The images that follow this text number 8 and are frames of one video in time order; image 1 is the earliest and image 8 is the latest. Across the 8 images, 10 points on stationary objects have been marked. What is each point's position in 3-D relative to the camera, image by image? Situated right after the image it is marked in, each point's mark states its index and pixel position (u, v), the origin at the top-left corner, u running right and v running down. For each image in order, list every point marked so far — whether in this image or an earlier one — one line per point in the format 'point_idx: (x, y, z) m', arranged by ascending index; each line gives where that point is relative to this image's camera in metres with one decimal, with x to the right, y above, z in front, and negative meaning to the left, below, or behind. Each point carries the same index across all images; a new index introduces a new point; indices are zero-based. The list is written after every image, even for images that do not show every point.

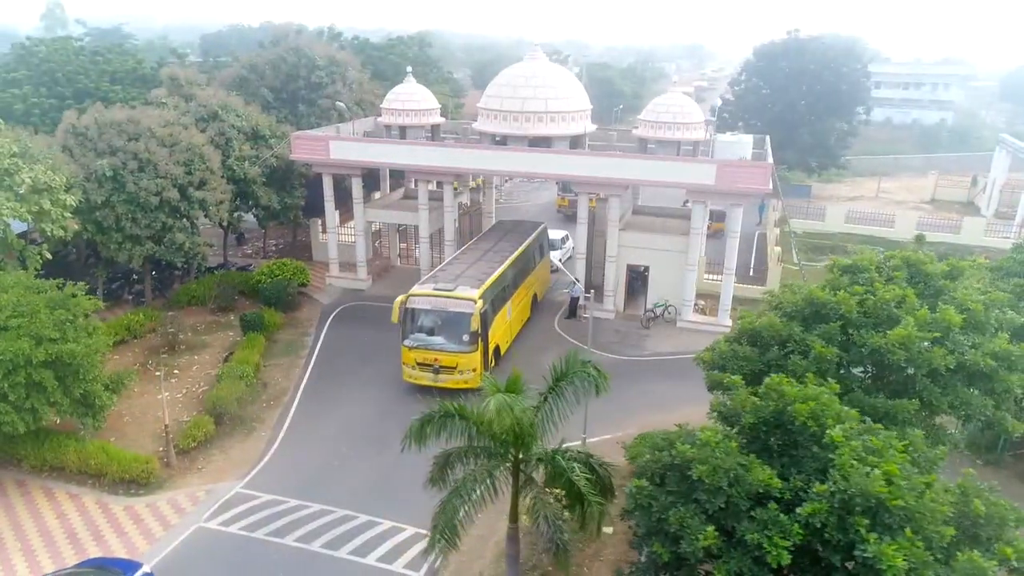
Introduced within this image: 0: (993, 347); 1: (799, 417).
0: (+7.3, -0.9, +11.1) m
1: (+3.3, -1.5, +8.4) m
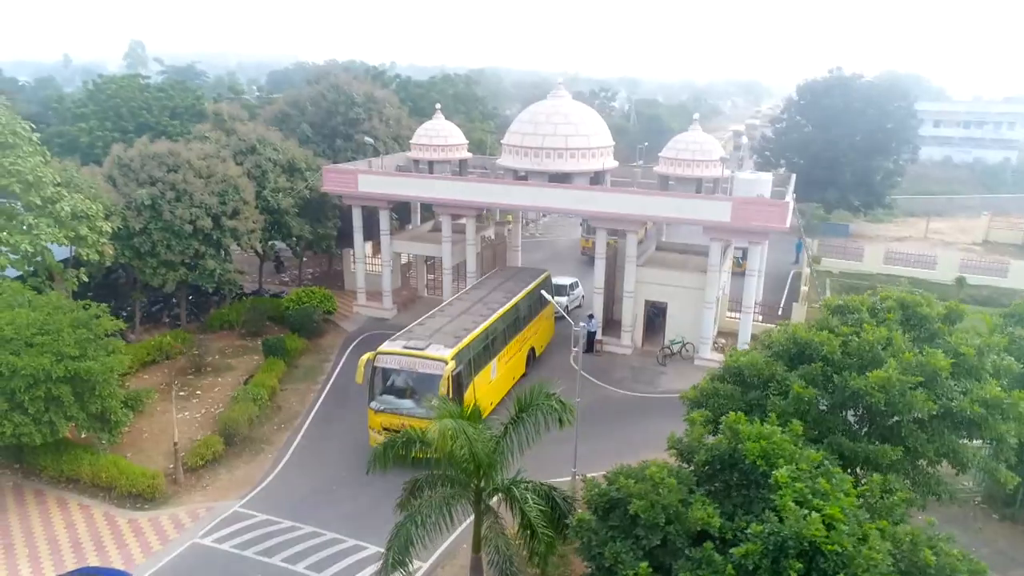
0: (+7.0, -1.6, +10.7) m
1: (+2.7, -1.9, +8.3) m
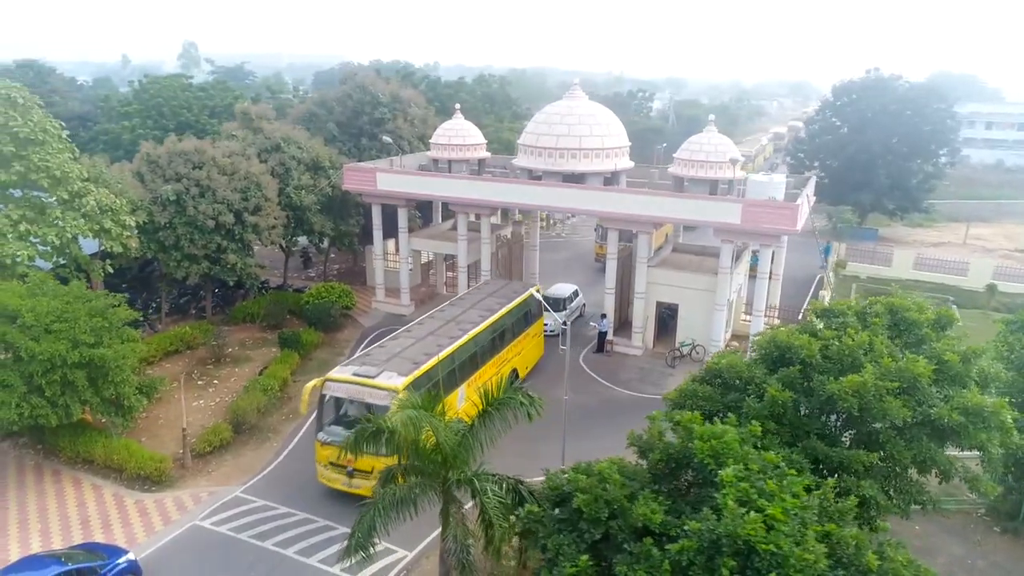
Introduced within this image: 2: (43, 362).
0: (+6.6, -1.7, +10.5) m
1: (+2.1, -1.9, +8.4) m
2: (-9.5, -1.5, +14.6) m
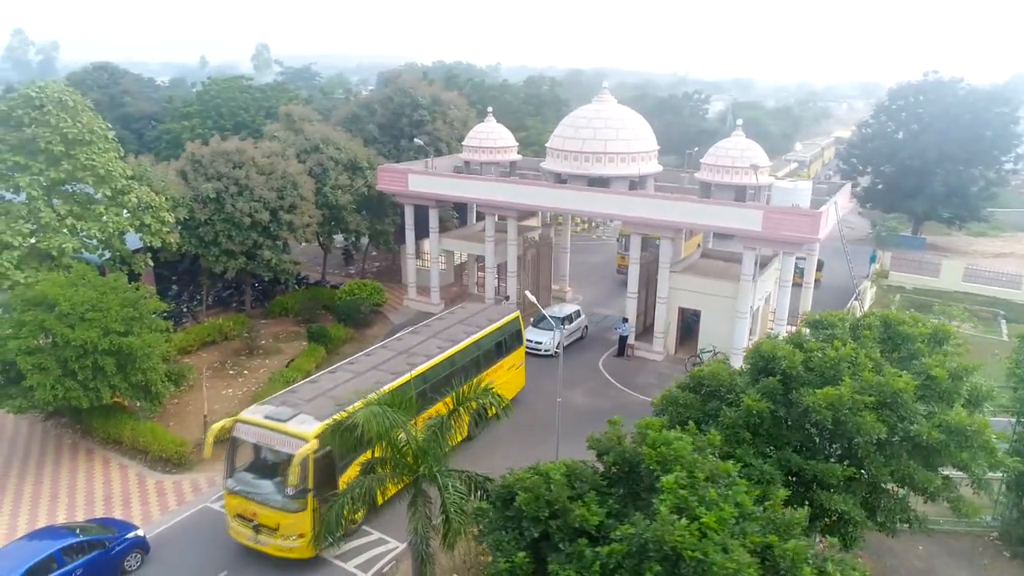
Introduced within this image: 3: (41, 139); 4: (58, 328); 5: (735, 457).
0: (+6.1, -1.9, +10.3) m
1: (+1.6, -2.0, +8.5) m
2: (-9.5, -1.3, +15.7) m
3: (-12.1, +3.8, +18.5) m
4: (-9.9, -0.9, +15.7) m
5: (+3.2, -2.4, +10.5) m
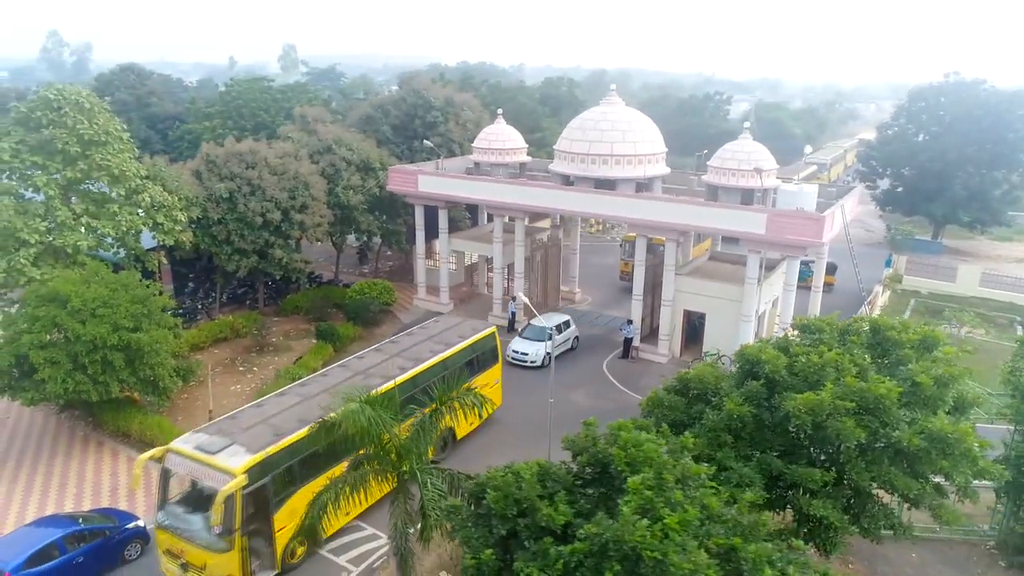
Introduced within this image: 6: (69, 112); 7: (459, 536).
0: (+5.9, -2.0, +10.2) m
1: (+1.2, -2.1, +8.6) m
2: (-9.5, -1.2, +16.2) m
3: (-12.0, +3.9, +19.1) m
4: (-9.9, -0.8, +16.2) m
5: (+2.9, -2.5, +10.6) m
6: (-11.9, +4.7, +19.5) m
7: (-0.6, -2.9, +8.5) m
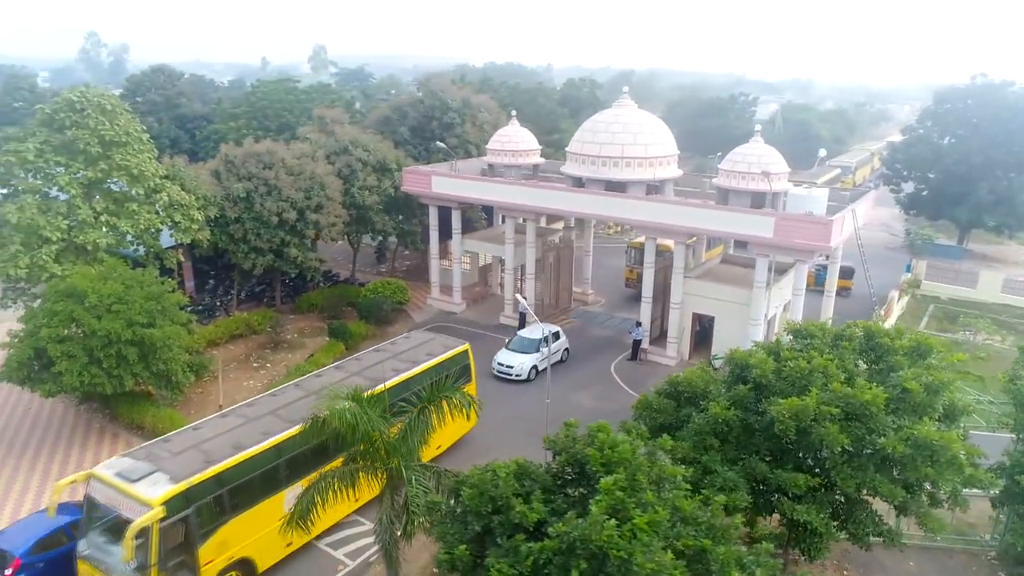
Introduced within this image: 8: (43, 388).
0: (+5.7, -2.0, +10.2) m
1: (+1.0, -2.1, +8.7) m
2: (-9.5, -1.1, +16.8) m
3: (-11.8, +4.0, +19.7) m
4: (-9.9, -0.7, +16.8) m
5: (+2.7, -2.6, +10.6) m
6: (-11.7, +4.8, +20.1) m
7: (-0.9, -2.9, +8.8) m
8: (-10.9, -2.3, +16.8) m
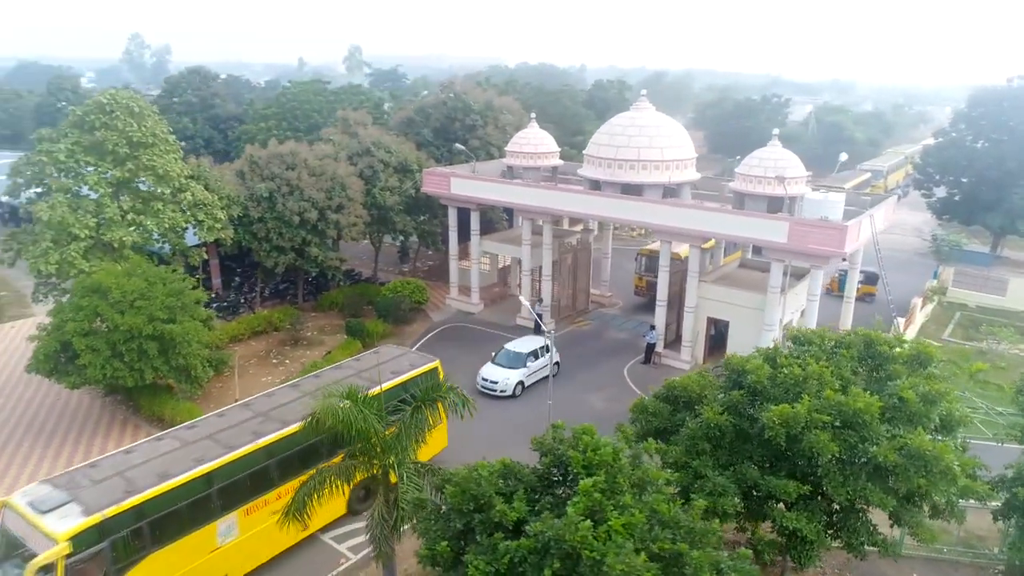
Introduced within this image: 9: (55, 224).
0: (+5.5, -2.2, +10.1) m
1: (+0.8, -2.2, +8.8) m
2: (-9.3, -1.1, +17.3) m
3: (-11.4, +4.1, +20.4) m
4: (-9.7, -0.6, +17.4) m
5: (+2.6, -2.6, +10.7) m
6: (-11.3, +5.0, +20.8) m
7: (-1.1, -3.0, +9.0) m
8: (-10.7, -2.2, +17.5) m
9: (-12.5, +1.8, +19.7) m
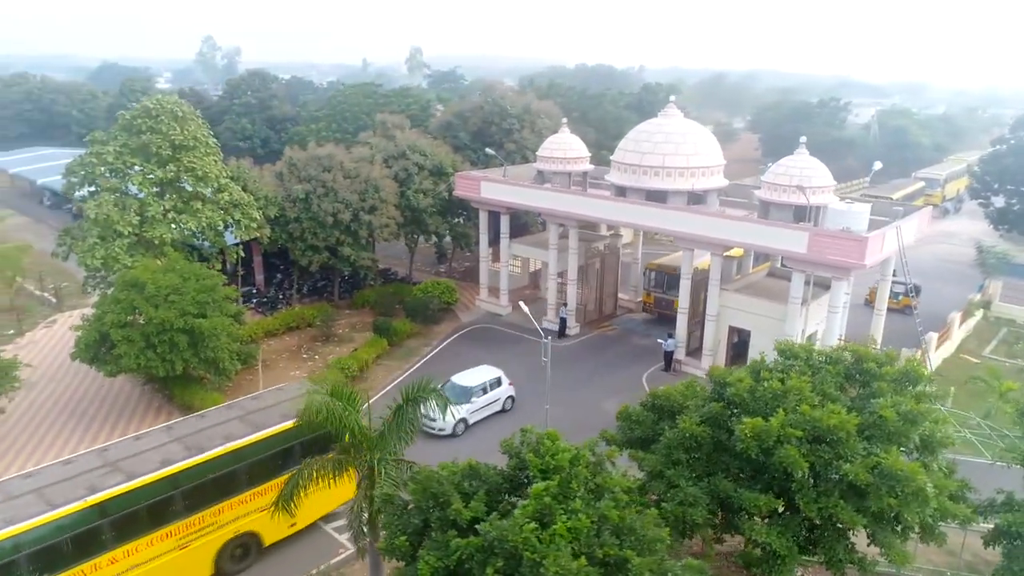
0: (+5.1, -2.4, +10.0) m
1: (+0.3, -2.3, +9.1) m
2: (-9.1, -0.9, +18.4) m
3: (-10.8, +4.3, +21.7) m
4: (-9.4, -0.5, +18.5) m
5: (+2.3, -2.8, +10.8) m
6: (-10.6, +5.1, +22.0) m
7: (-1.6, -3.0, +9.4) m
8: (-10.5, -2.1, +18.7) m
9: (-11.9, +2.0, +21.1) m
